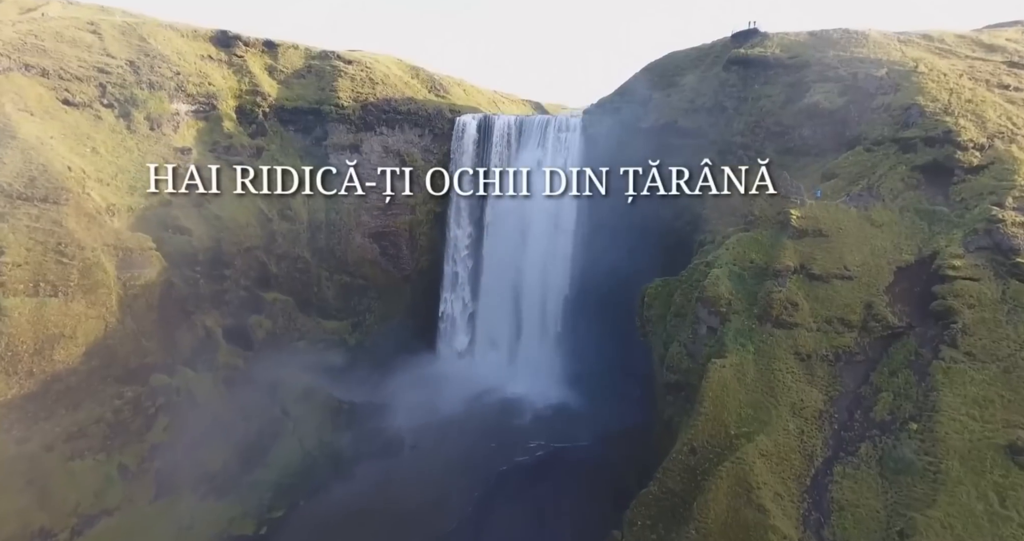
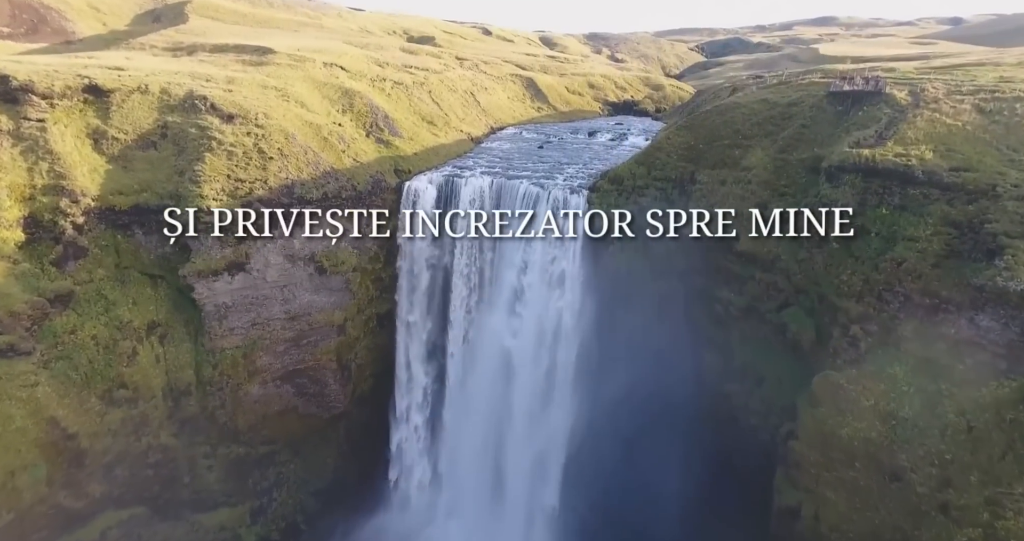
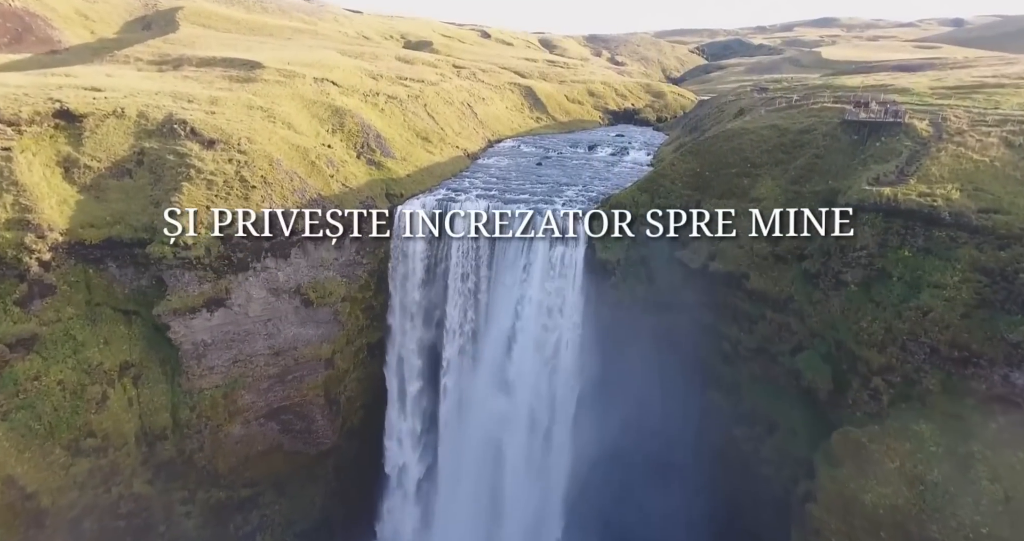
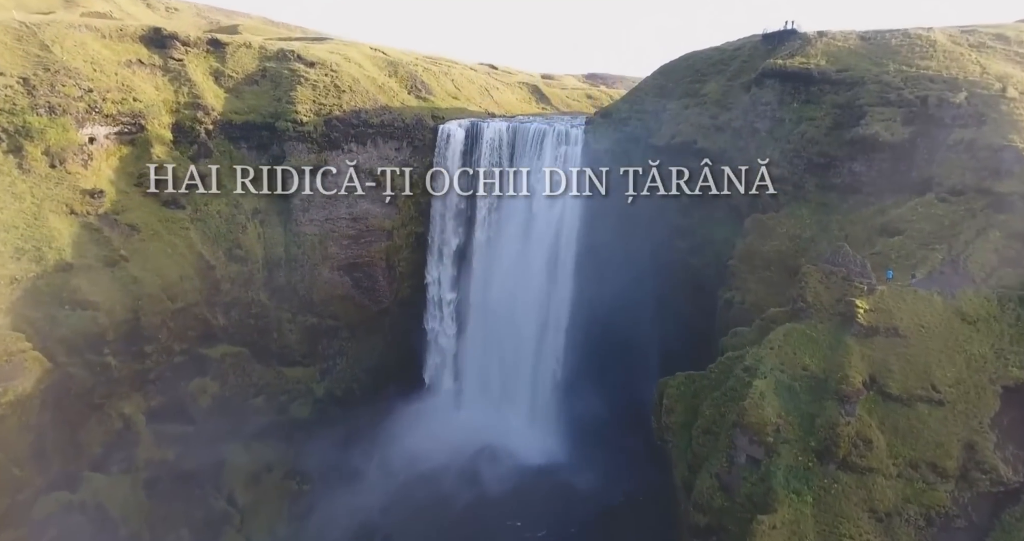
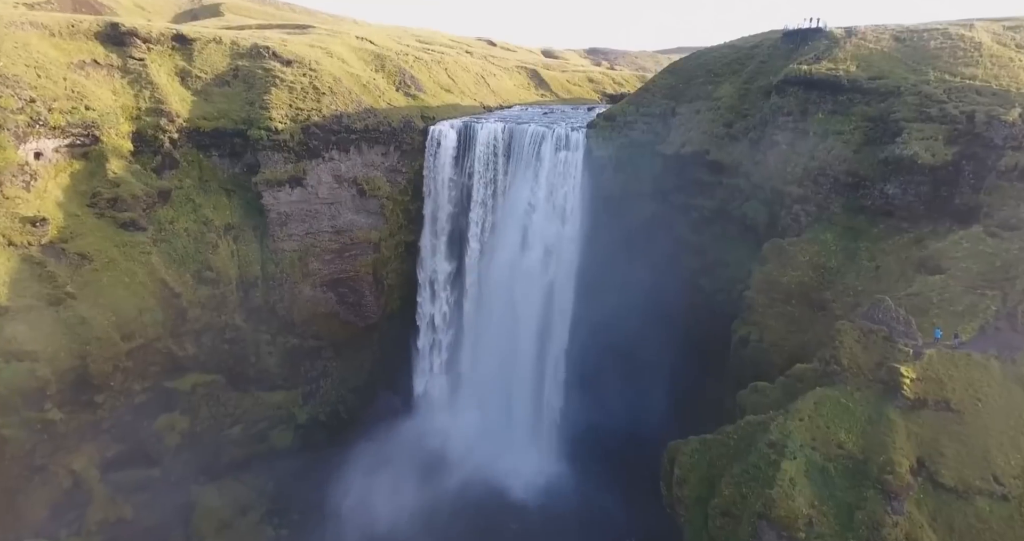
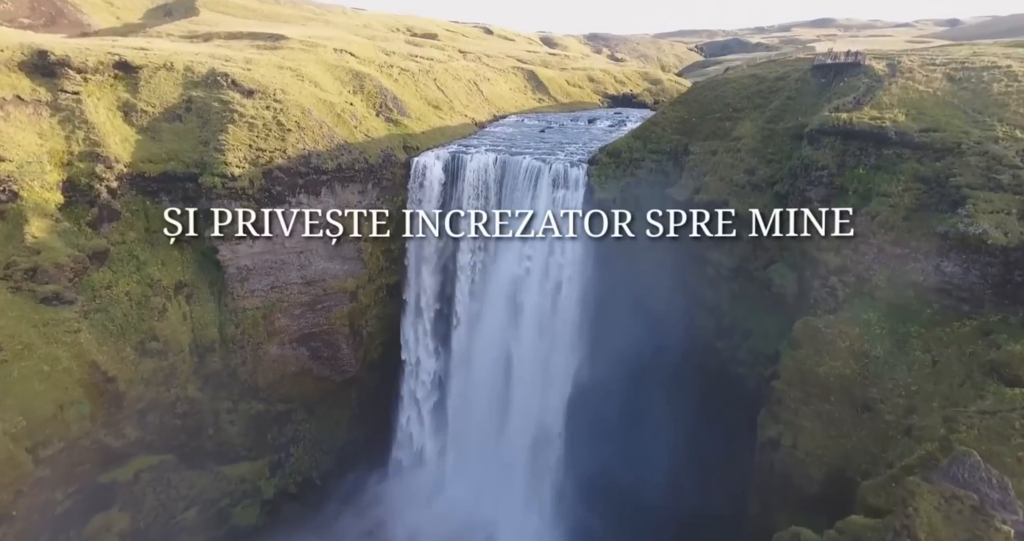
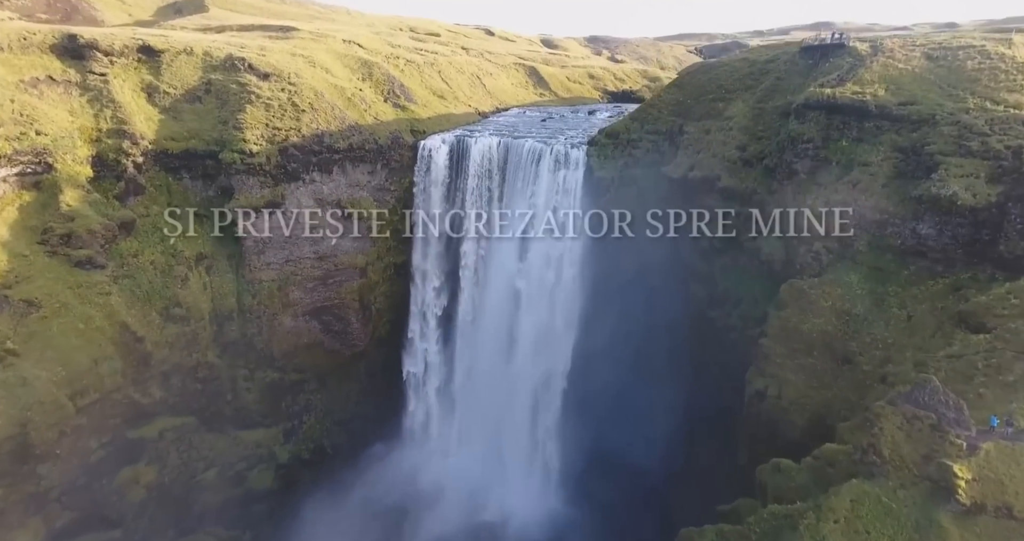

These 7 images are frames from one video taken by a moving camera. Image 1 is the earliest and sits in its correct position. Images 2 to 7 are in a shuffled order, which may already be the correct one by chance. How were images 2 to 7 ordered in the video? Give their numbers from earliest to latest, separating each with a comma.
4, 5, 7, 6, 2, 3
